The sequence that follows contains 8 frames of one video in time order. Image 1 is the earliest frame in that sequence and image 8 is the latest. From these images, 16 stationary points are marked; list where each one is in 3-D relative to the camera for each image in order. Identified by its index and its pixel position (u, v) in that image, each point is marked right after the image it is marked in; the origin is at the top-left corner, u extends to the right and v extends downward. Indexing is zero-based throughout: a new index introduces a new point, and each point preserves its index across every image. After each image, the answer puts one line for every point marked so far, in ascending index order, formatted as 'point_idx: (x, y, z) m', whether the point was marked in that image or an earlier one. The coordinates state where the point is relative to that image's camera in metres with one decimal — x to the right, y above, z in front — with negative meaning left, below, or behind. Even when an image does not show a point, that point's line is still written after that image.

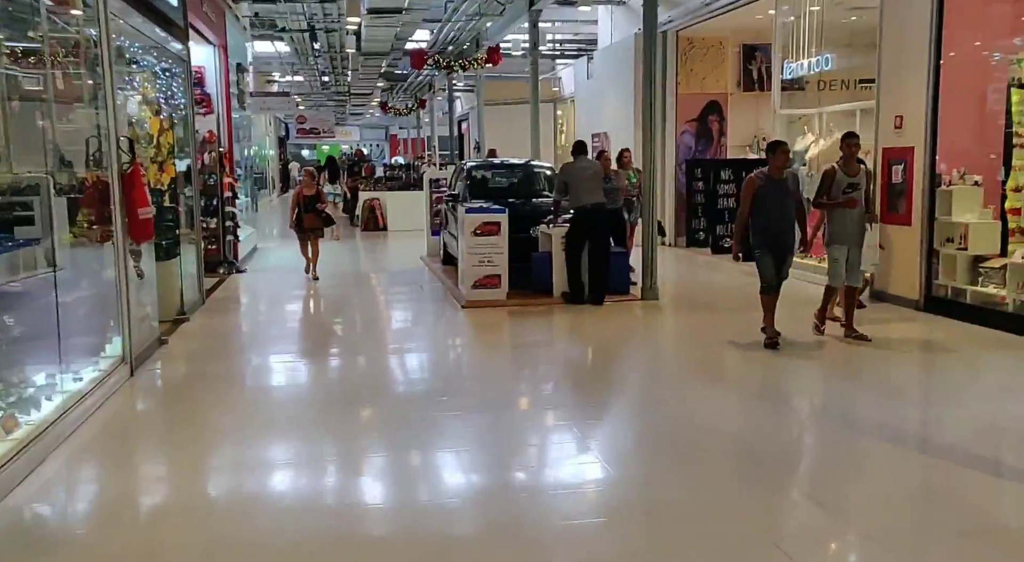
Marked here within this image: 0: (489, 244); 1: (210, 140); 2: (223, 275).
0: (-0.2, +0.3, +7.8) m
1: (-3.6, +1.7, +10.3) m
2: (-3.5, +0.1, +10.4) m
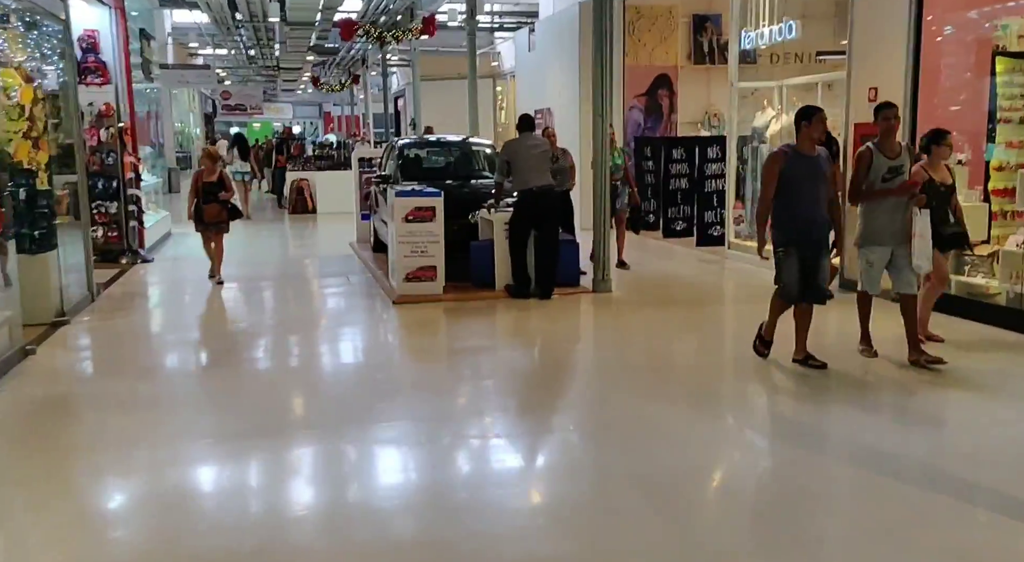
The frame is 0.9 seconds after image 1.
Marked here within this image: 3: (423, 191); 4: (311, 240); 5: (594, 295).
0: (-0.7, +0.4, +7.0) m
1: (-4.3, +1.8, +9.2) m
2: (-4.1, +0.2, +9.3) m
3: (-0.8, +0.7, +7.1) m
4: (-3.2, +0.7, +13.8) m
5: (+0.7, -0.1, +7.2) m
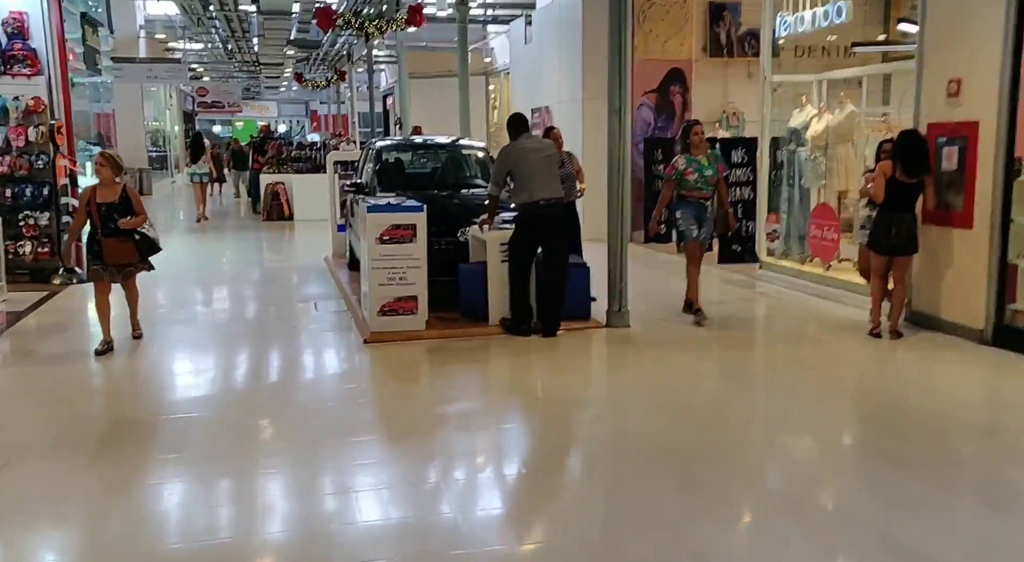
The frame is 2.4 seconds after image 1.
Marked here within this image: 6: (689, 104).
0: (-0.7, +0.2, +5.7) m
1: (-4.3, +1.6, +7.9) m
2: (-4.2, -0.1, +8.0) m
3: (-0.8, +0.5, +5.8) m
4: (-3.3, +0.5, +12.6) m
5: (+0.6, -0.3, +6.0) m
6: (+2.1, +2.2, +10.6) m
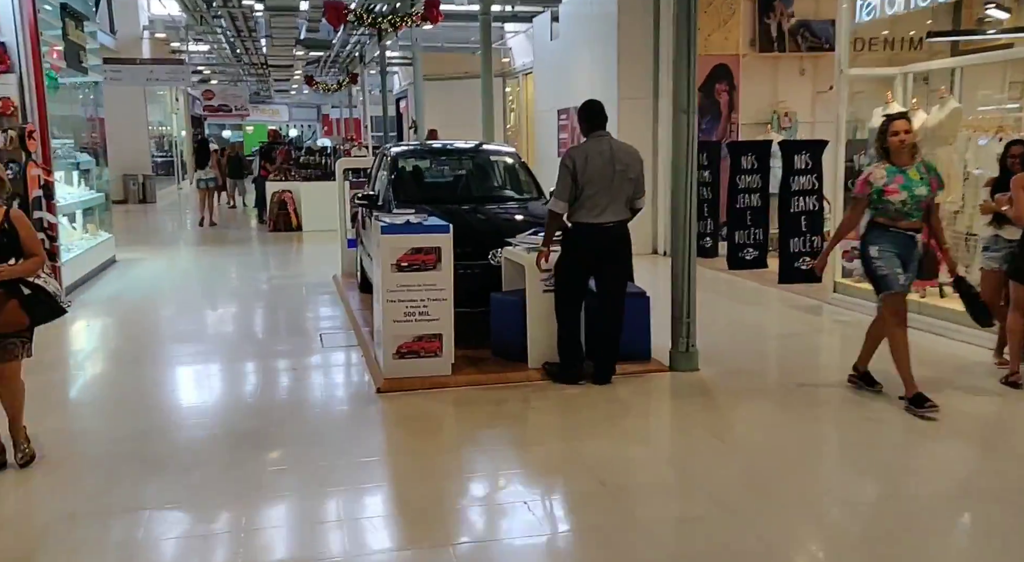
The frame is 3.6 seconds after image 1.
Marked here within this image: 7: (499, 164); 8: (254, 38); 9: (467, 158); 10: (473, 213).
0: (-0.5, 0.0, +4.7) m
1: (-4.0, +1.4, +7.0) m
2: (-3.9, -0.3, +7.1) m
3: (-0.5, +0.3, +4.8) m
4: (-2.9, +0.2, +11.6) m
5: (+0.9, -0.5, +4.9) m
6: (+2.4, +1.9, +9.6) m
7: (-0.1, +1.0, +7.1) m
8: (-5.5, +5.2, +18.7) m
9: (-0.4, +1.0, +7.1) m
10: (-0.3, +0.5, +6.3) m
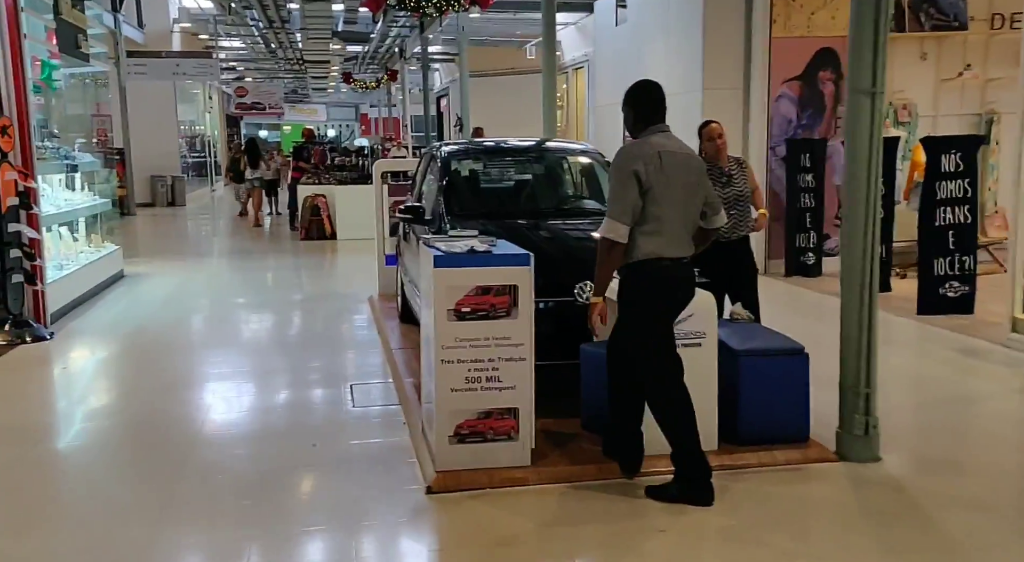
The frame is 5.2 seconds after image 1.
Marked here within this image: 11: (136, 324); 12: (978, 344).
0: (-0.1, -0.2, +3.3) m
1: (-3.5, +1.2, +5.7) m
2: (-3.4, -0.4, +5.8) m
3: (-0.1, +0.1, +3.4) m
4: (-2.2, 0.0, +10.3) m
5: (+1.3, -0.7, +3.5) m
6: (+3.1, +1.7, +8.1) m
7: (+0.4, +0.8, +5.7) m
8: (-4.5, +5.0, +17.5) m
9: (+0.1, +0.8, +5.7) m
10: (+0.2, +0.3, +4.9) m
11: (-3.2, -0.3, +7.5) m
12: (+3.0, -0.4, +5.6) m
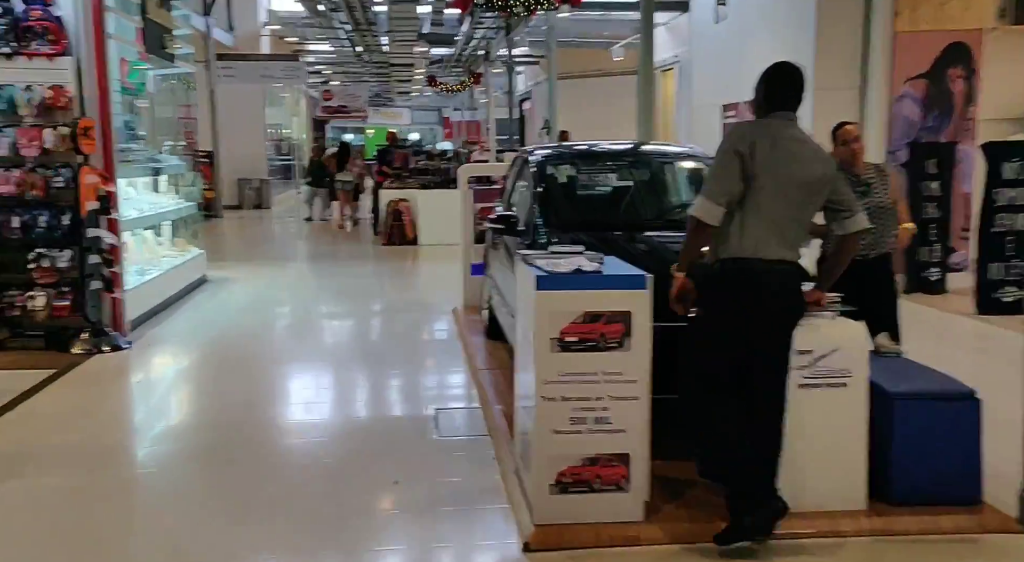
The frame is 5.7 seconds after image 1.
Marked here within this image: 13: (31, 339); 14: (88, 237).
0: (+0.3, -0.3, +2.9) m
1: (-2.9, +1.1, +5.6) m
2: (-2.8, -0.5, +5.6) m
3: (+0.3, +0.1, +3.0) m
4: (-1.2, 0.0, +10.0) m
5: (+1.7, -0.8, +2.9) m
6: (+3.9, +1.6, +7.3) m
7: (+1.0, +0.7, +5.2) m
8: (-2.7, +4.9, +17.4) m
9: (+0.7, +0.7, +5.3) m
10: (+0.7, +0.2, +4.4) m
11: (-2.5, -0.4, +7.3) m
12: (+3.5, -0.5, +4.8) m
13: (-3.2, -0.4, +5.9) m
14: (-2.8, +0.3, +5.8) m
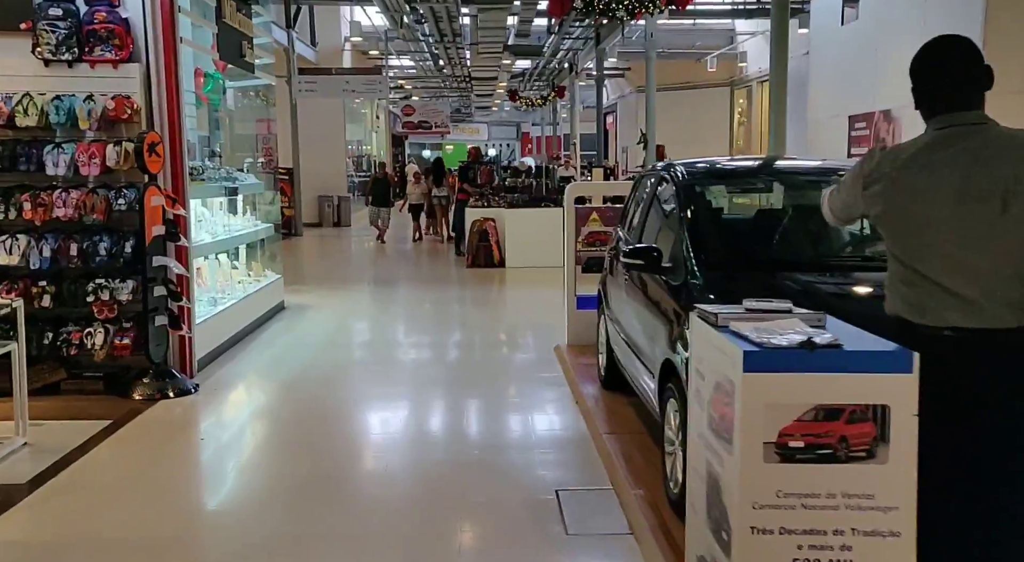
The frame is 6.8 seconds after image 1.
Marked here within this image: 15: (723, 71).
0: (+0.7, -0.5, +2.0) m
1: (-2.2, +0.9, +4.9) m
2: (-2.1, -0.7, +5.0) m
3: (+0.7, -0.1, +2.1) m
4: (-0.2, -0.3, +9.2) m
5: (+2.1, -1.0, +1.9) m
6: (+4.7, +1.3, +6.1) m
7: (+1.6, +0.4, +4.3) m
8: (-1.0, +4.5, +16.8) m
9: (+1.4, +0.5, +4.3) m
10: (+1.3, 0.0, +3.4) m
11: (-1.6, -0.6, +6.6) m
12: (+4.1, -0.8, +3.6) m
13: (-2.5, -0.6, +5.3) m
14: (-2.1, +0.1, +5.1) m
15: (+4.6, +4.6, +19.2) m
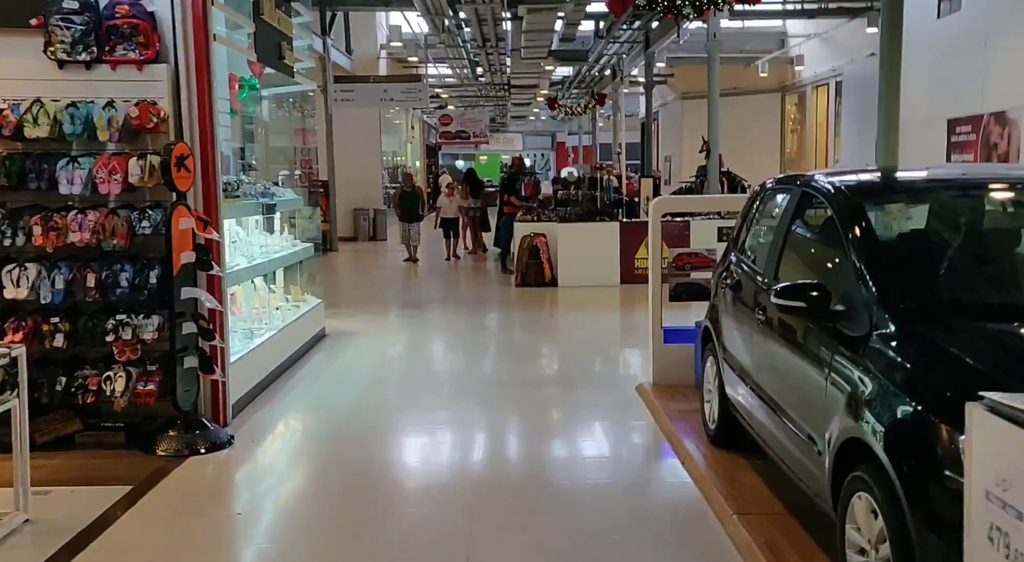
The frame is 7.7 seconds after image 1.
0: (+1.1, -0.6, +1.1) m
1: (-1.8, +0.8, +4.2) m
2: (-1.7, -0.9, +4.2) m
3: (+1.1, -0.3, +1.3) m
4: (+0.4, -0.5, +8.4) m
5: (+2.4, -1.1, +1.0) m
6: (+5.2, +1.1, +5.2) m
7: (+2.1, +0.3, +3.4) m
8: (-0.2, +4.2, +16.1) m
9: (+1.8, +0.3, +3.5) m
10: (+1.7, -0.2, +2.6) m
11: (-1.1, -0.8, +5.8) m
12: (+4.5, -0.9, +2.7) m
13: (-2.1, -0.8, +4.5) m
14: (-1.7, -0.1, +4.4) m
15: (+5.5, +4.3, +18.3) m
